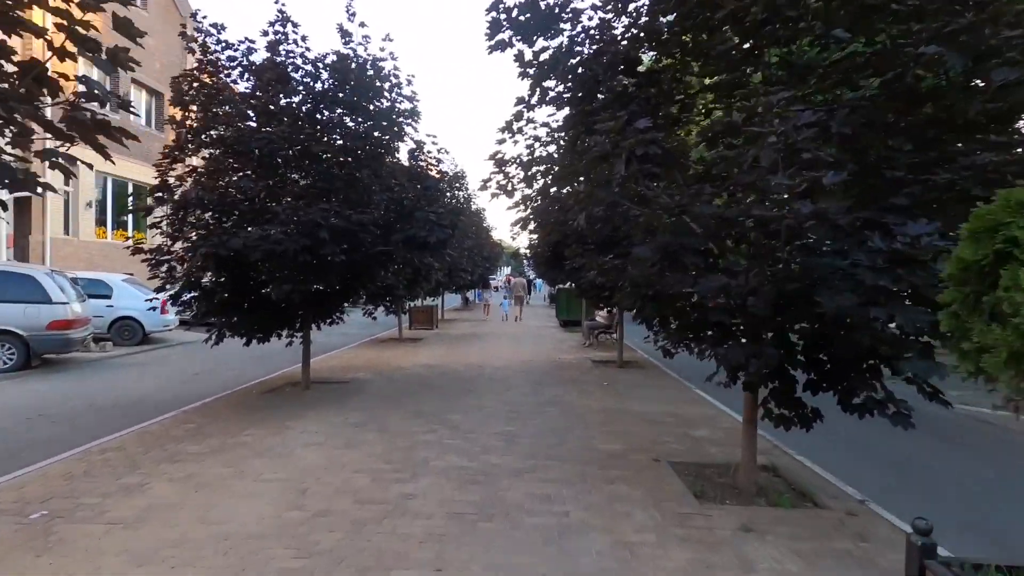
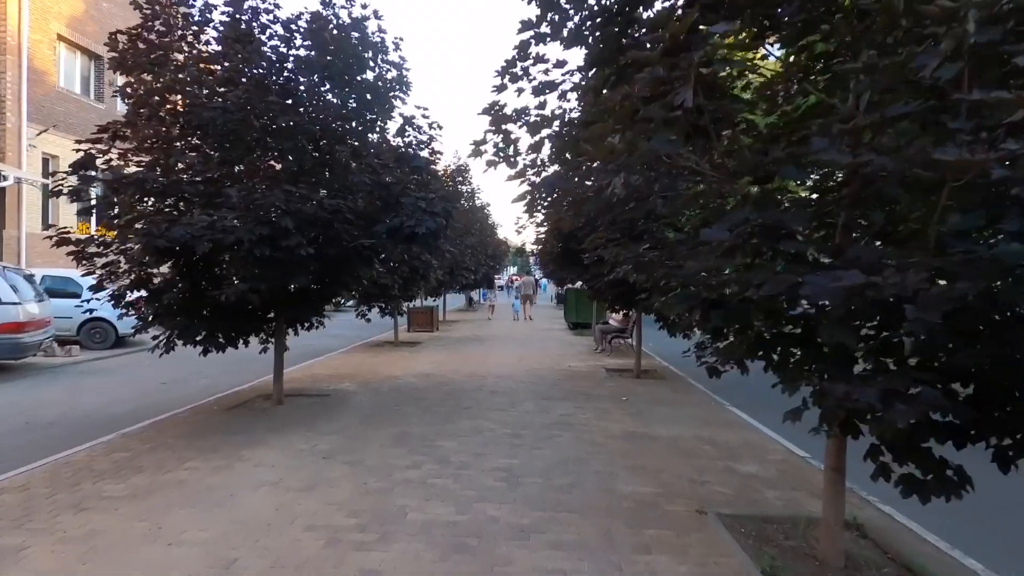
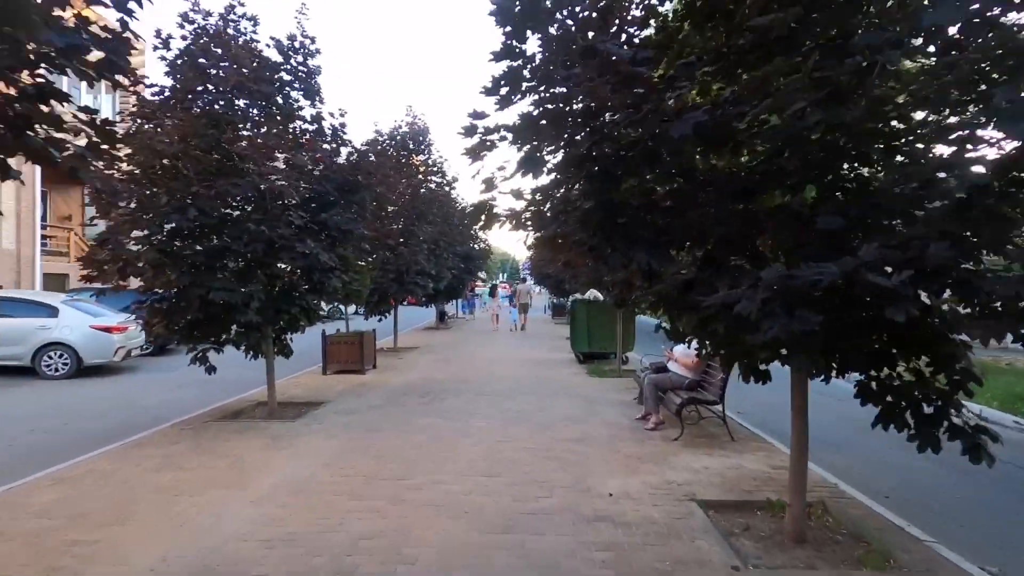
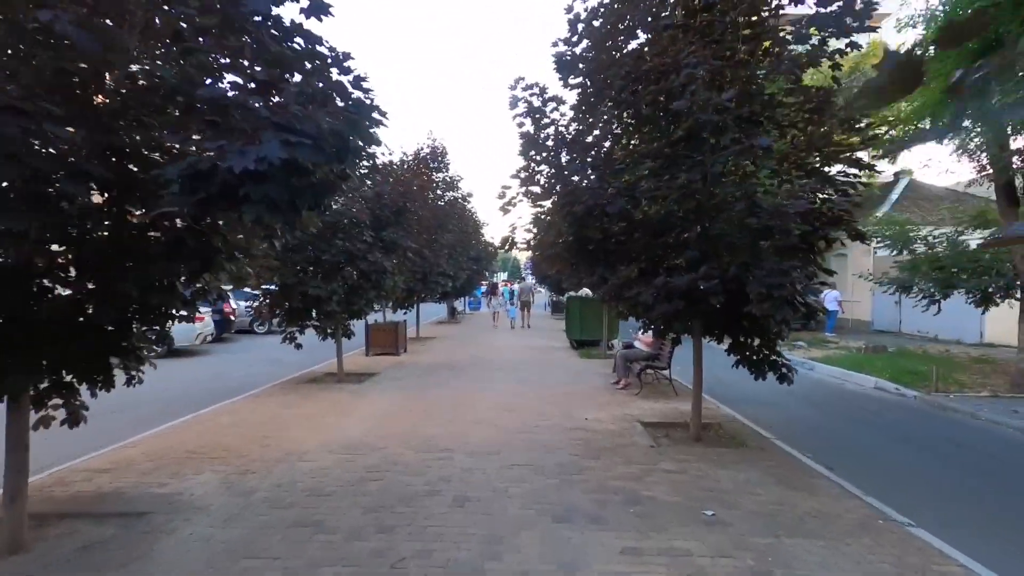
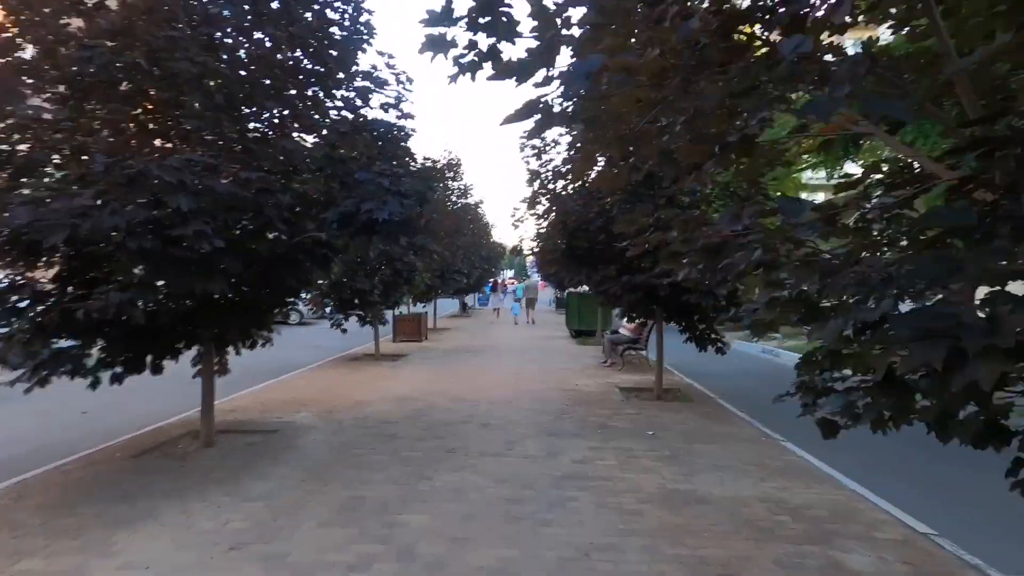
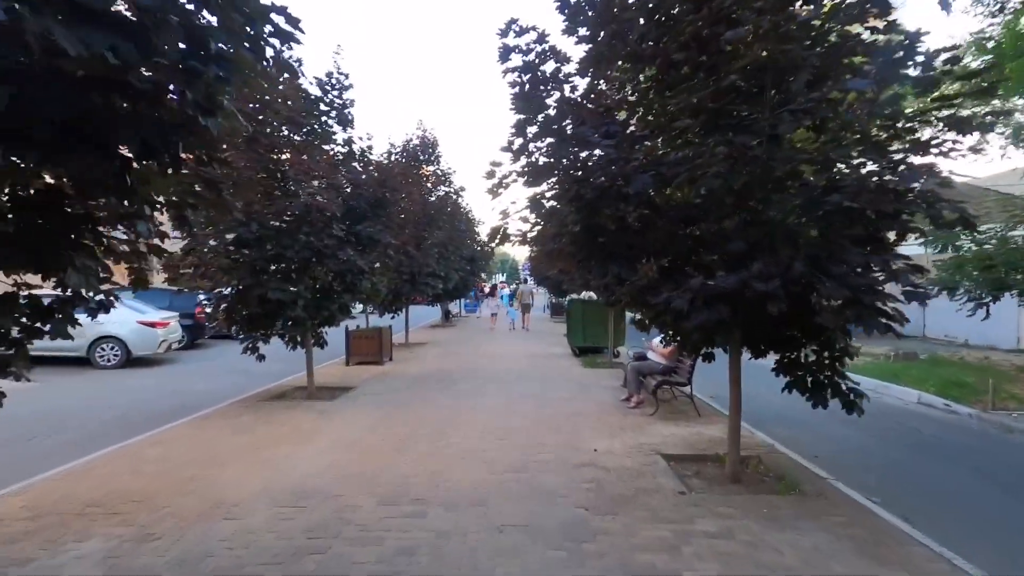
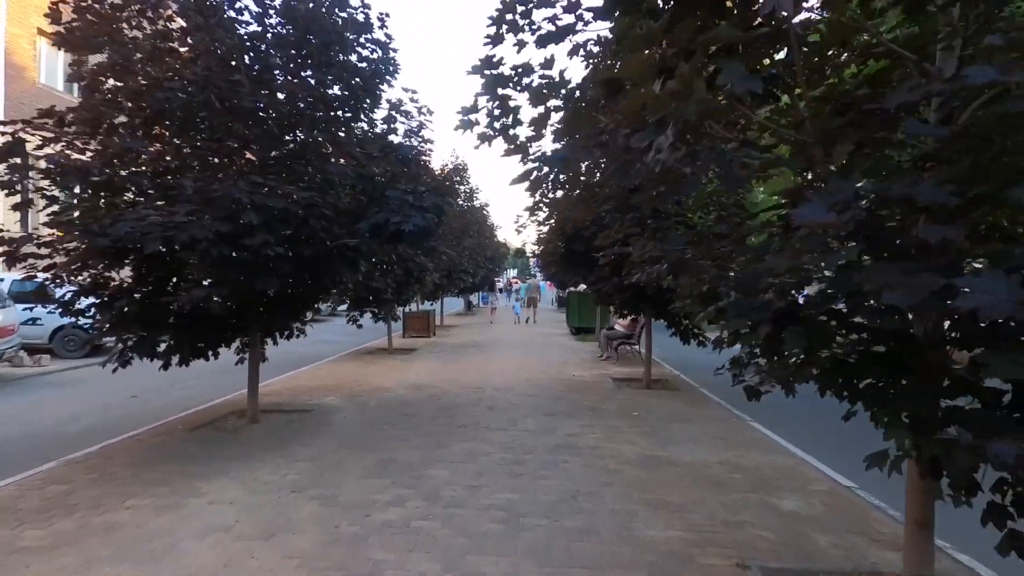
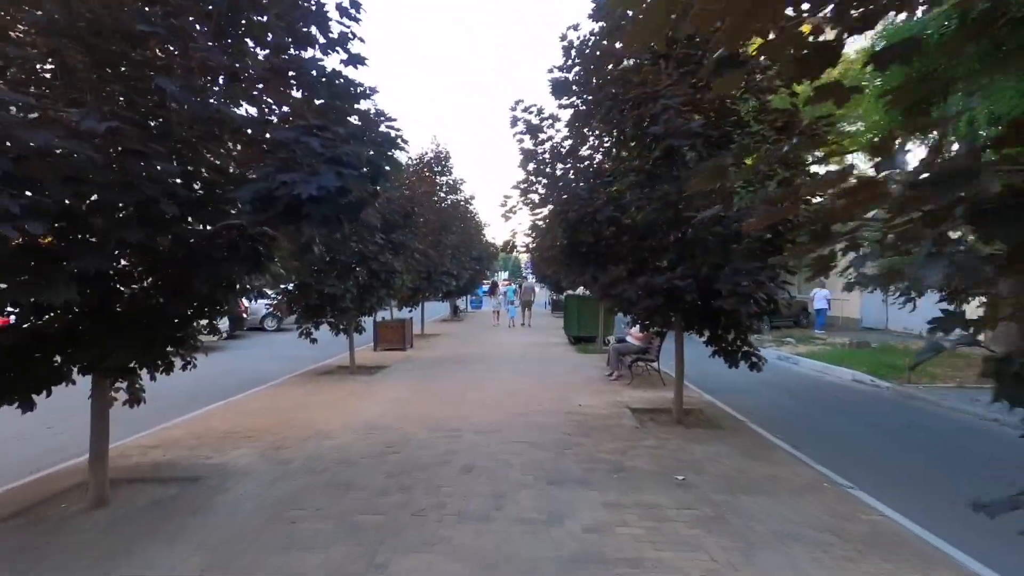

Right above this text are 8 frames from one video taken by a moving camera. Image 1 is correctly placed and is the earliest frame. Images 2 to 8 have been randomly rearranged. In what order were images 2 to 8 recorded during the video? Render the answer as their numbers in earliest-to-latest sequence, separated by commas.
2, 7, 5, 8, 4, 6, 3
